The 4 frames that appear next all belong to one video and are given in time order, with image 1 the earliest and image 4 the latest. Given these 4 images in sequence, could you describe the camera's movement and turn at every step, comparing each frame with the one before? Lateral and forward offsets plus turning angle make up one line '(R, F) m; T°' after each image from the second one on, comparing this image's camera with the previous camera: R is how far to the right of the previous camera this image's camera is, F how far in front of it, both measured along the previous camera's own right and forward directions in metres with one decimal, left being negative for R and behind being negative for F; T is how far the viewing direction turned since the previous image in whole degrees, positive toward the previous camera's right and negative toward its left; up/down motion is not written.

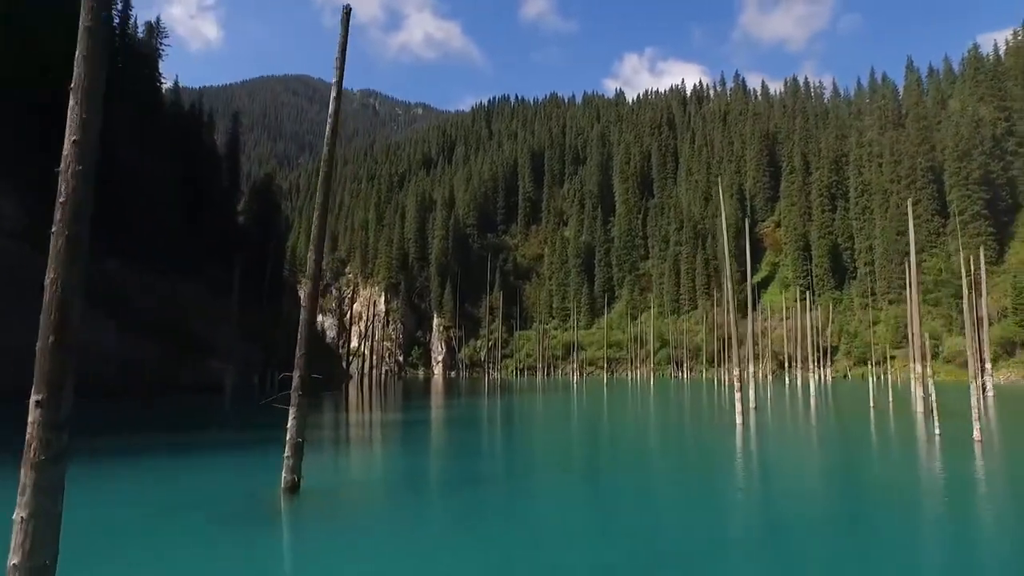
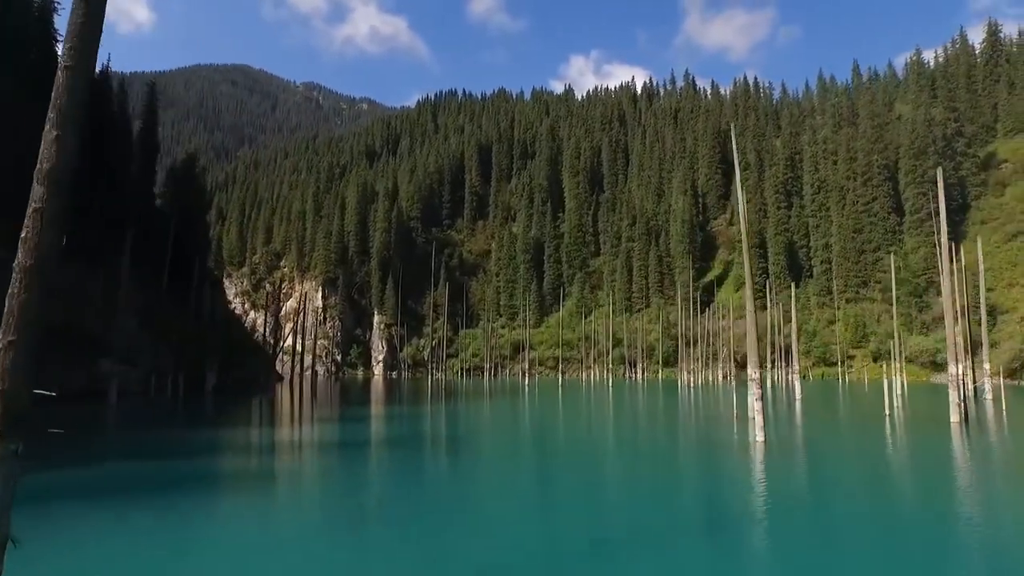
(-0.1, +4.6) m; +4°
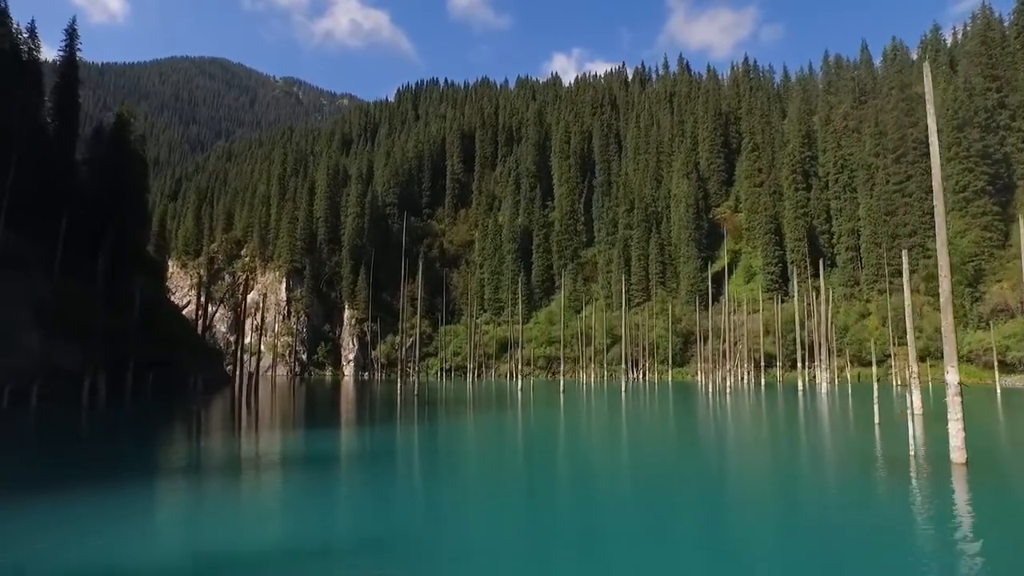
(-0.4, +9.3) m; +1°
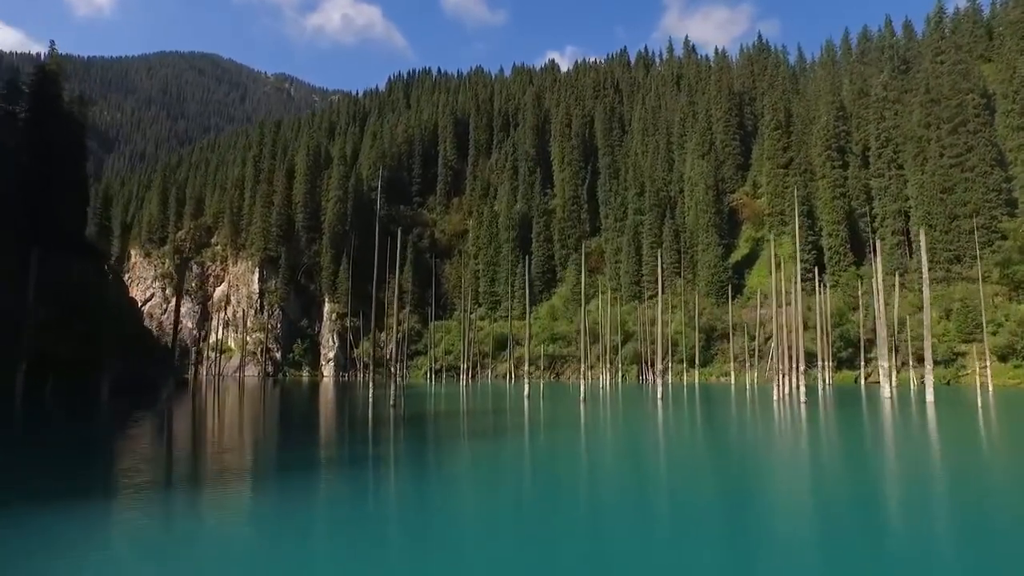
(-0.5, +8.7) m; +1°
